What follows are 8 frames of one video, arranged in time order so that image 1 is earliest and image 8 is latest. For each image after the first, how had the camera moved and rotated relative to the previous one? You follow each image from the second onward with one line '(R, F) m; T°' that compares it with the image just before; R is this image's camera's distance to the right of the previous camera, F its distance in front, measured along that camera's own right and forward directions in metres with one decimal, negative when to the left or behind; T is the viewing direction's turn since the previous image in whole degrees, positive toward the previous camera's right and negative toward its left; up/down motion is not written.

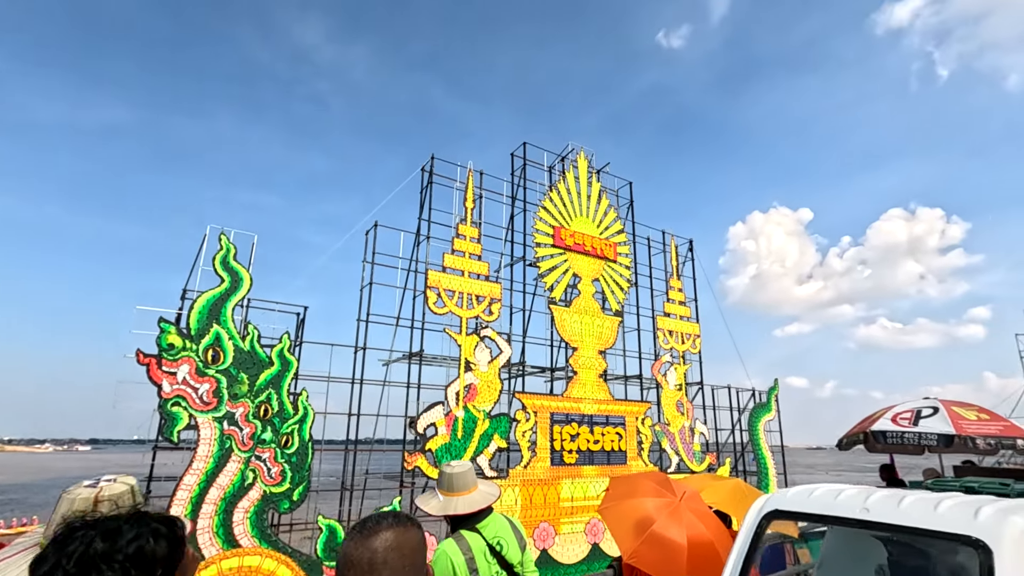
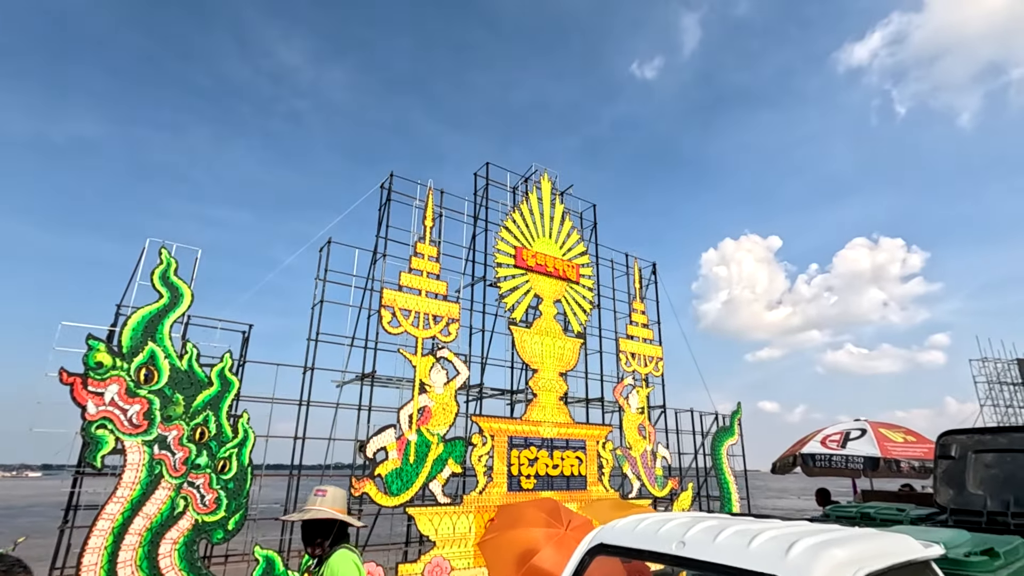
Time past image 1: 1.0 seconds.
(+0.5, +0.2) m; +3°
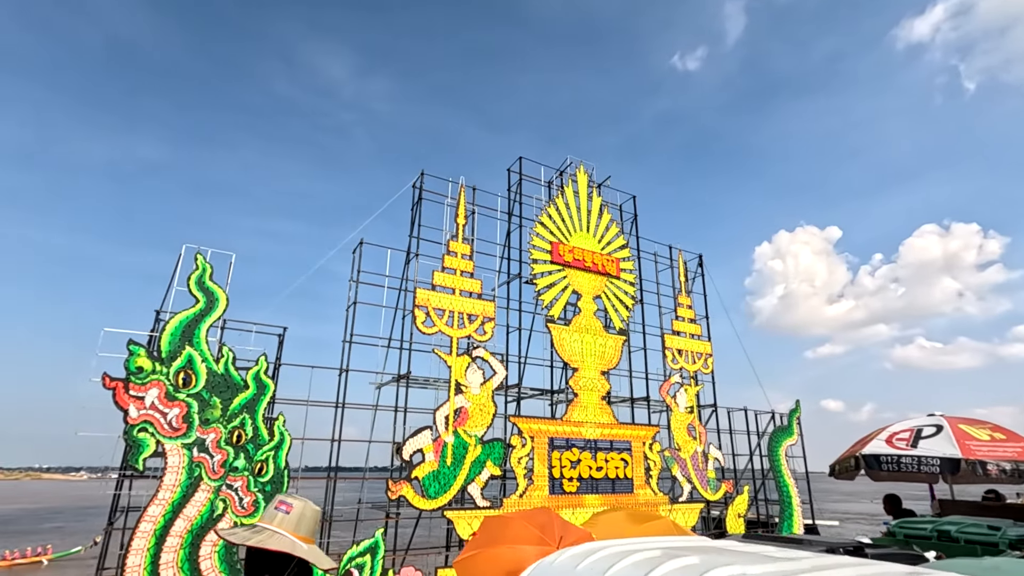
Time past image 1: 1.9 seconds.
(+0.3, +0.4) m; -5°
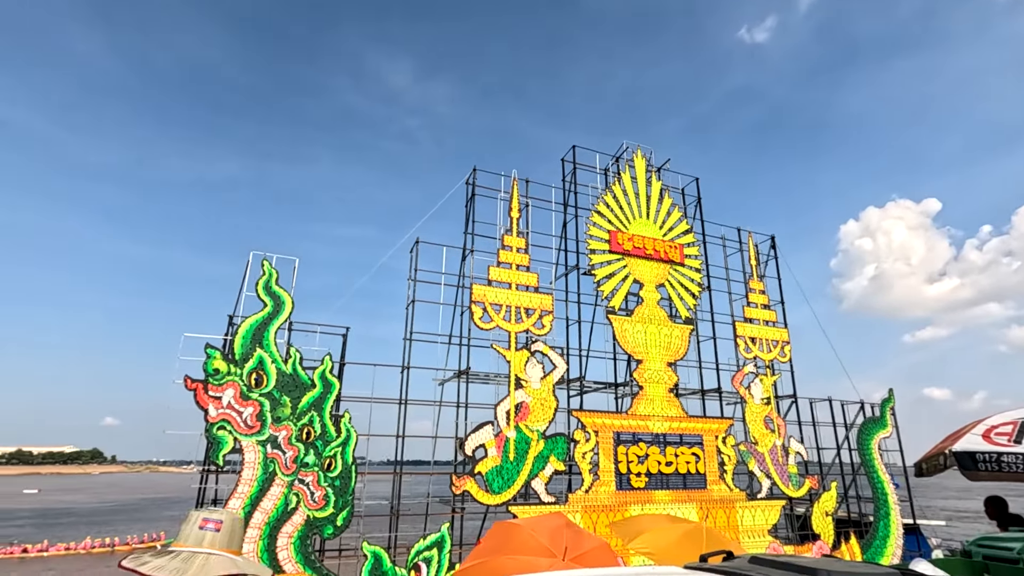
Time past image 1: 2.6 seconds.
(+0.3, +0.2) m; -7°
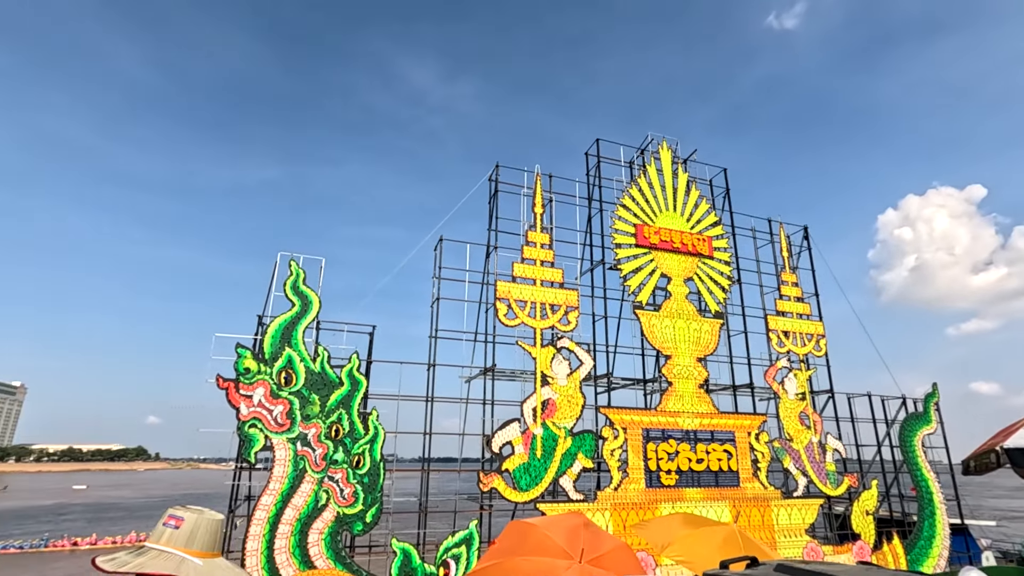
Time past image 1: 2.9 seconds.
(+0.1, +0.1) m; -3°
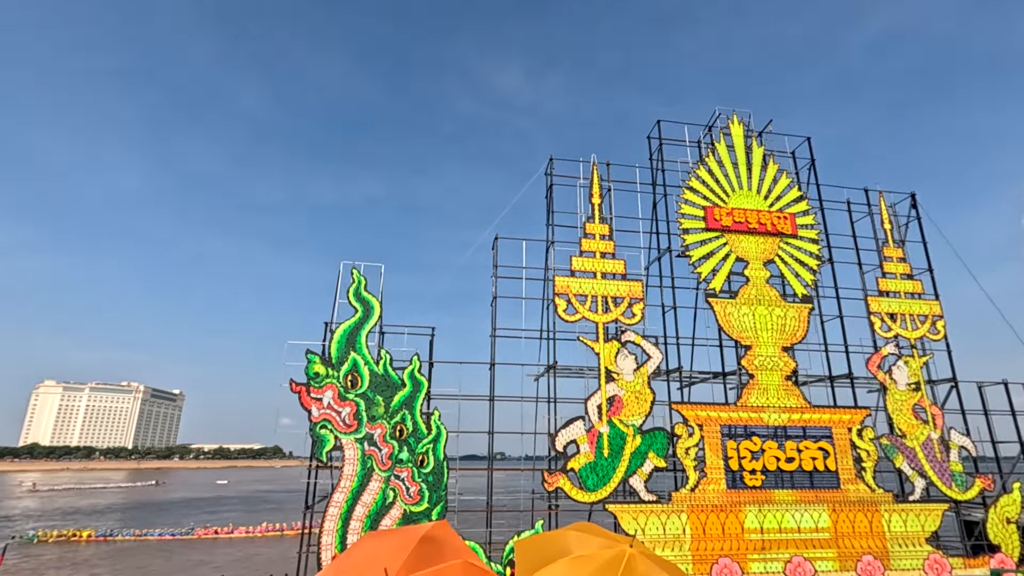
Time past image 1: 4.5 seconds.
(+0.9, +0.3) m; -10°
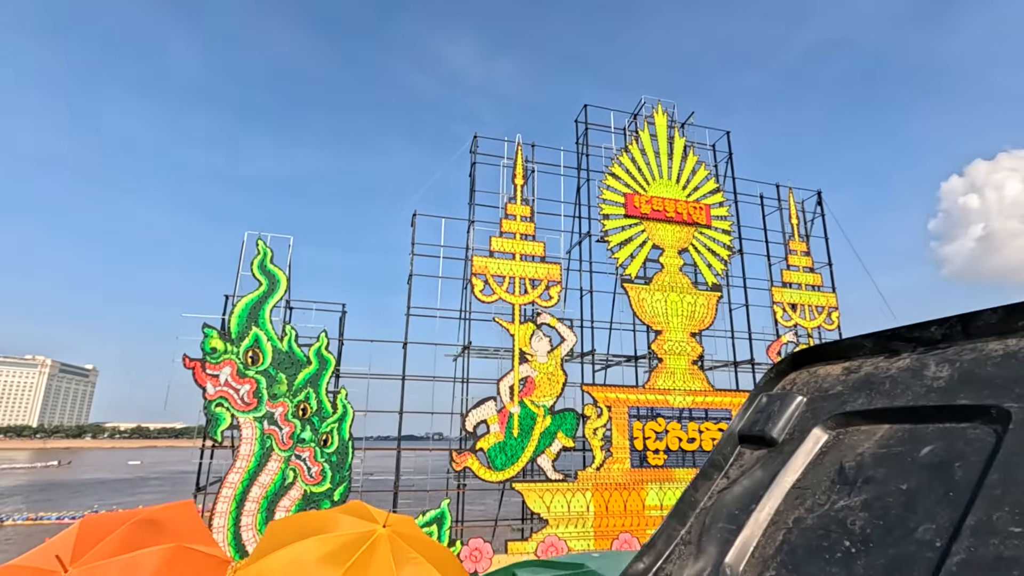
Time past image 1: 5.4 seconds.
(+0.6, +0.1) m; +6°
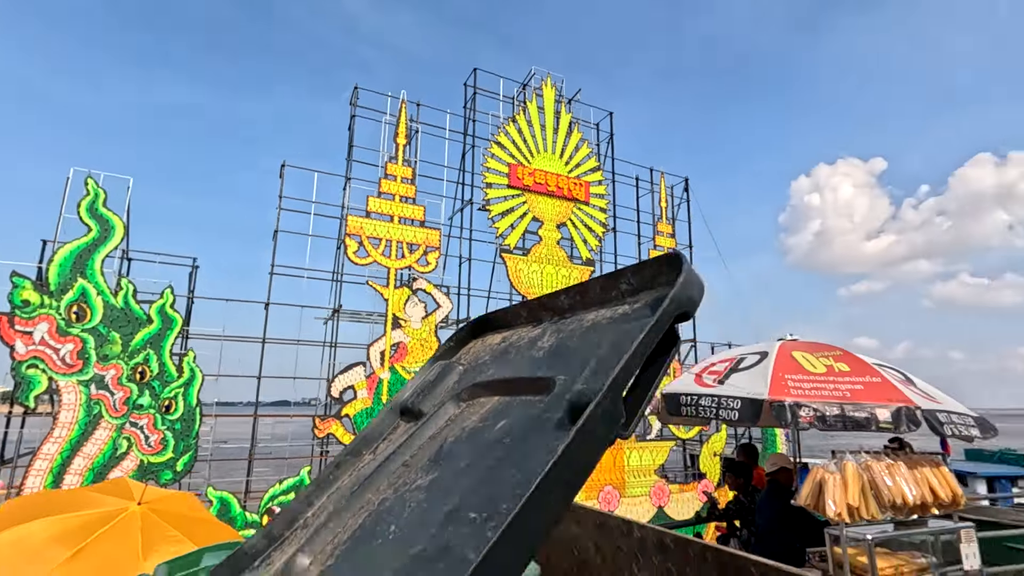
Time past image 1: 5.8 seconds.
(+0.3, +0.1) m; +12°
